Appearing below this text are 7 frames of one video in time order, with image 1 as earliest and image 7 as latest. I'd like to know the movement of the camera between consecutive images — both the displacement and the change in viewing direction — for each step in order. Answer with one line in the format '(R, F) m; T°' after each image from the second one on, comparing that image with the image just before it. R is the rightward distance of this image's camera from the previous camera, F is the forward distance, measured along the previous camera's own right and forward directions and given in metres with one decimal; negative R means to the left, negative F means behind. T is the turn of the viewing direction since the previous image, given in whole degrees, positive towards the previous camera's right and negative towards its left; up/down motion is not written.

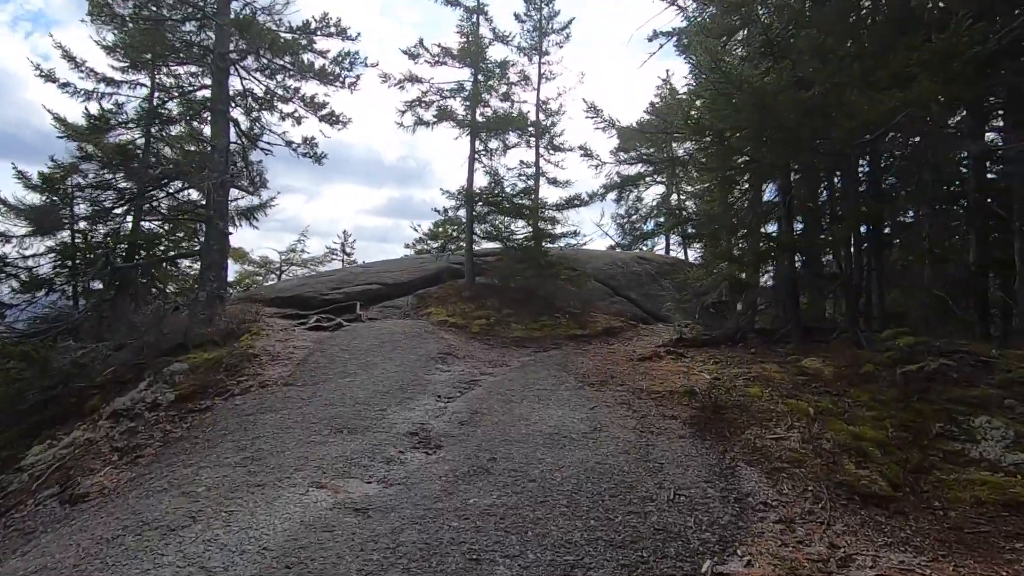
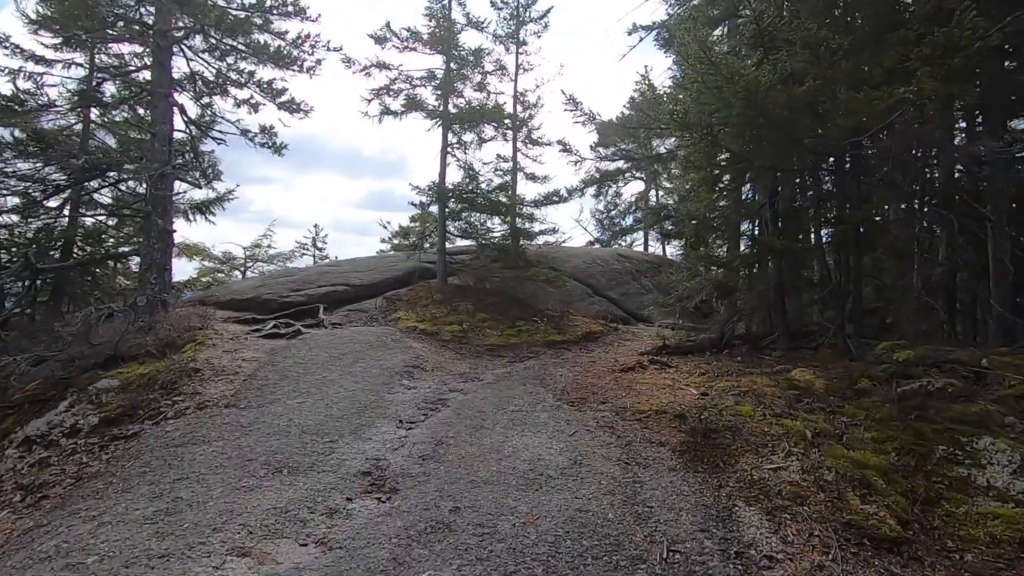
(+0.1, +0.7) m; +2°
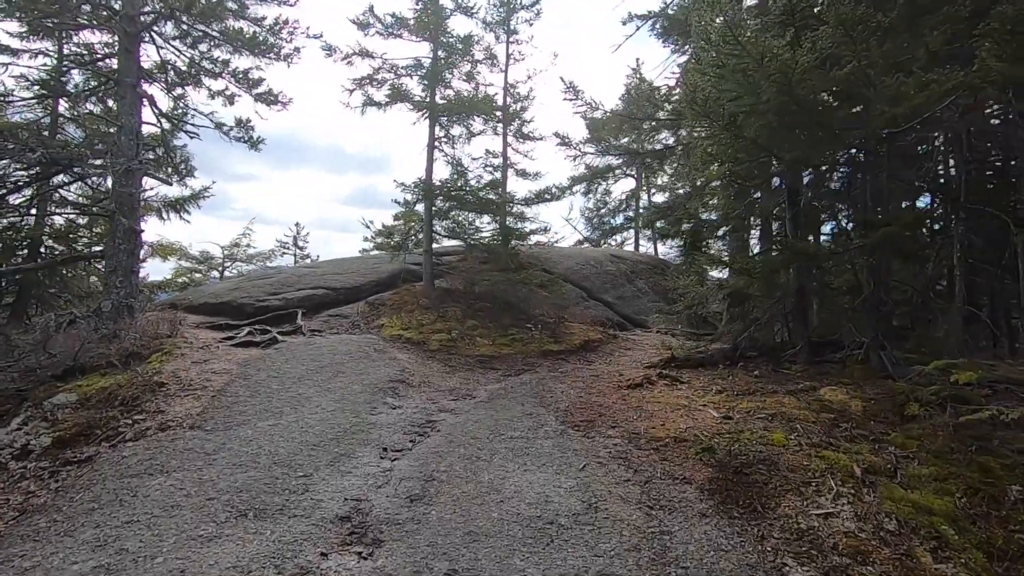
(-0.1, +0.7) m; +1°
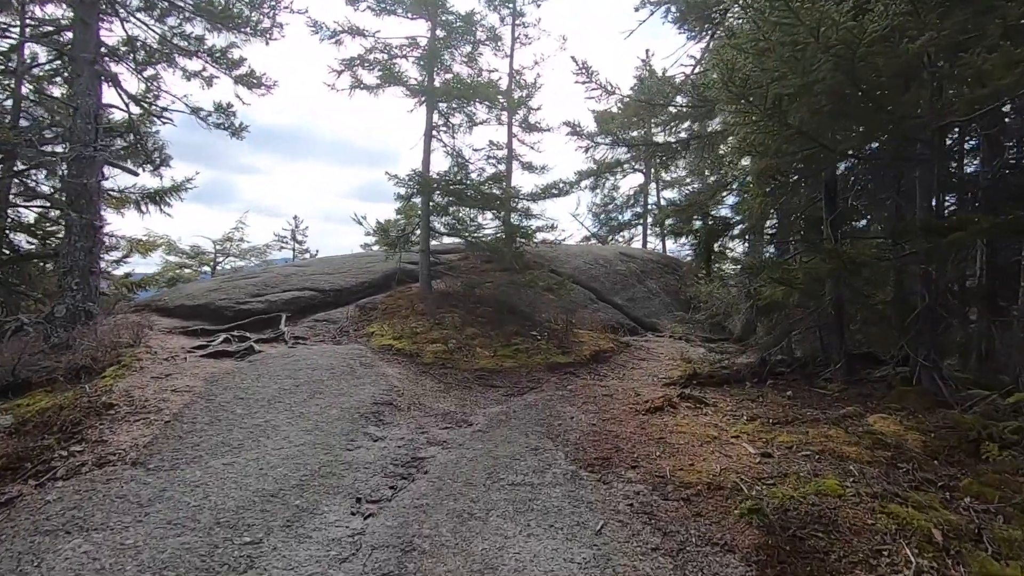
(0.0, +0.9) m; 0°
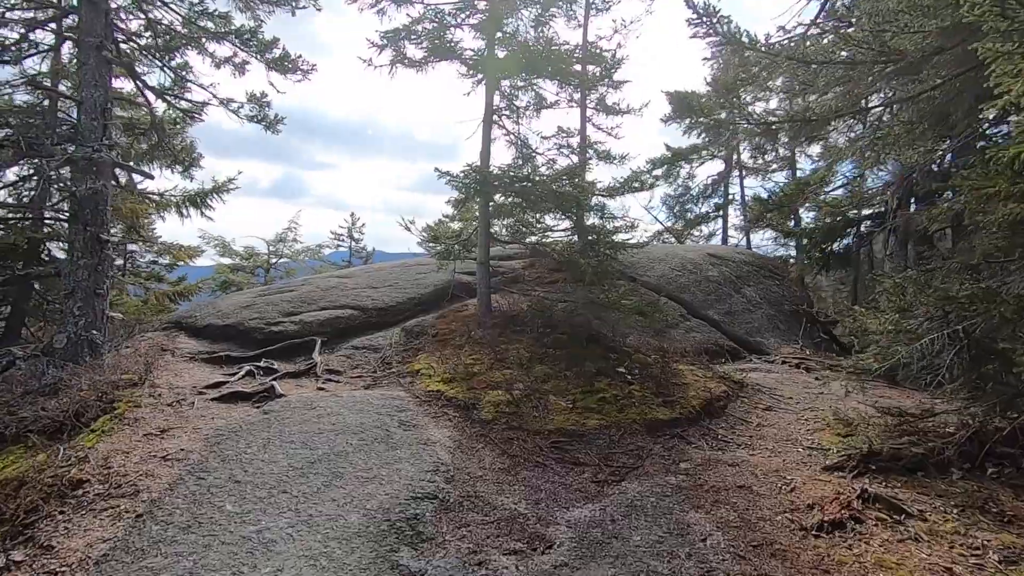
(-0.3, +1.9) m; -6°
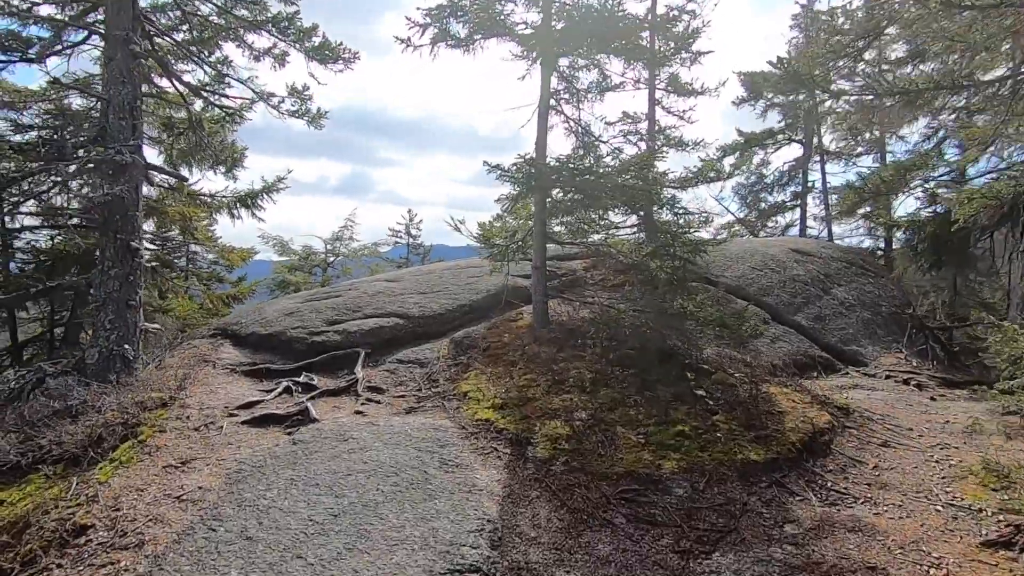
(0.0, +0.9) m; -6°
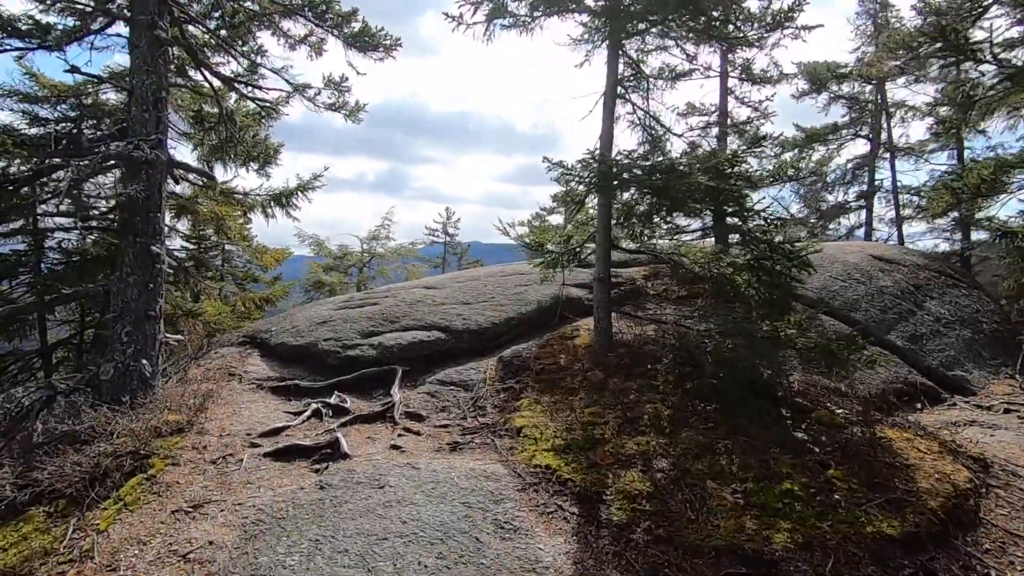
(-0.3, +0.9) m; -3°
